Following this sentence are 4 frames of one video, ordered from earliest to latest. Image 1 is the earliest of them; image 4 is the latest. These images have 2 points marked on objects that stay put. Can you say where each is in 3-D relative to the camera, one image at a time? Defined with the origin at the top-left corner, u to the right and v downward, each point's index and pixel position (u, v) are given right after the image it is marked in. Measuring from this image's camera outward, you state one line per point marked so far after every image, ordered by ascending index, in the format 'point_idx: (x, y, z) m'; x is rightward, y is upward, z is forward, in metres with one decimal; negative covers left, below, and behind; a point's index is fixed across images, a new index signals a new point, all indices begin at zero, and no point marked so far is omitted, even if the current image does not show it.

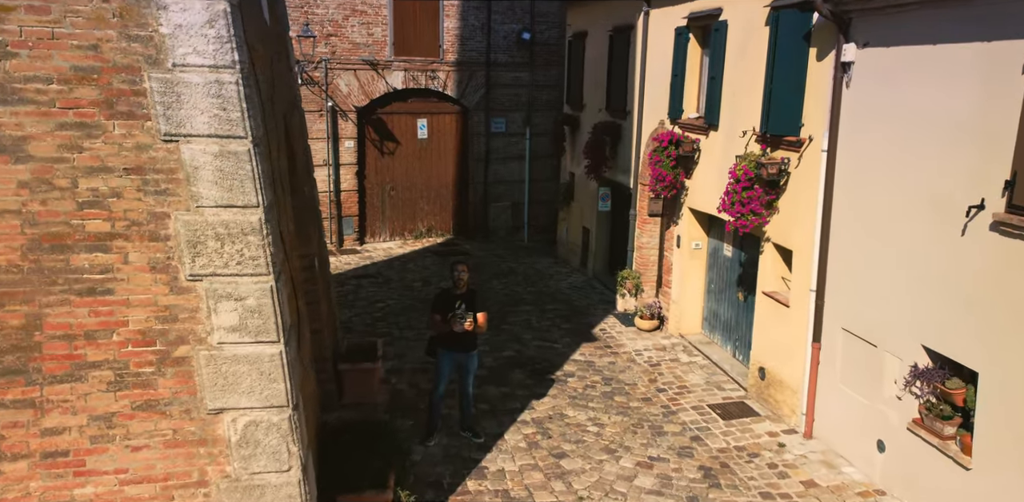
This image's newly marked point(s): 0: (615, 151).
0: (+1.8, +1.8, +14.3) m
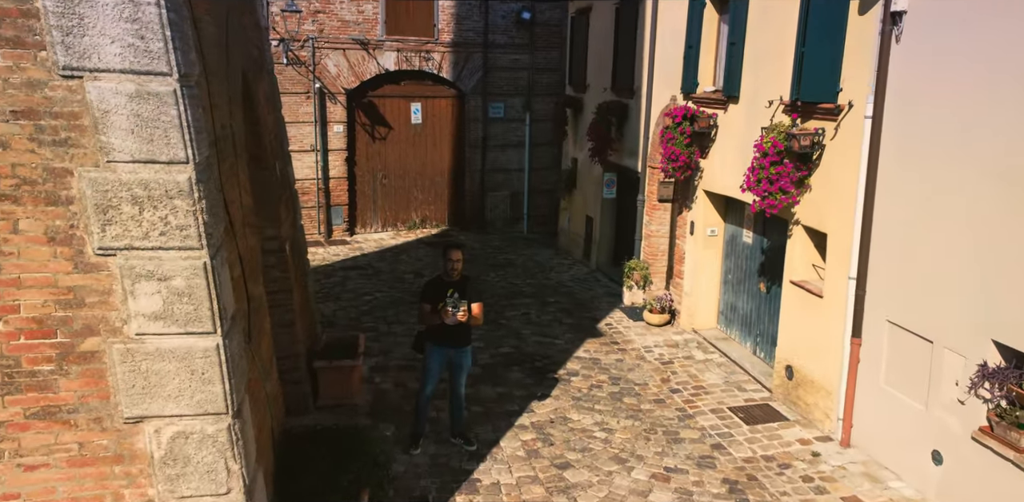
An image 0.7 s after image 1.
0: (+1.8, +2.0, +13.3) m
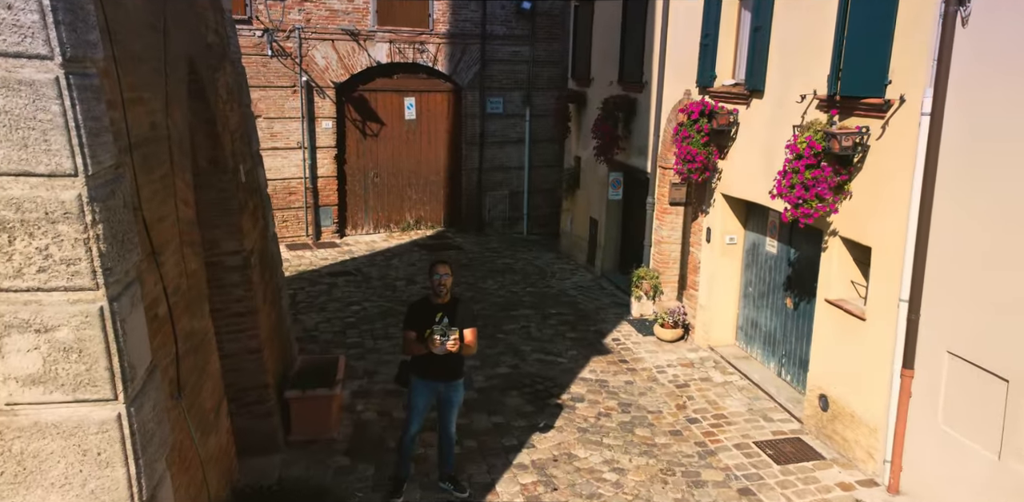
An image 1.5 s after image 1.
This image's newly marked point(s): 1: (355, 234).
0: (+1.8, +1.9, +12.2) m
1: (-3.4, +0.4, +17.1) m
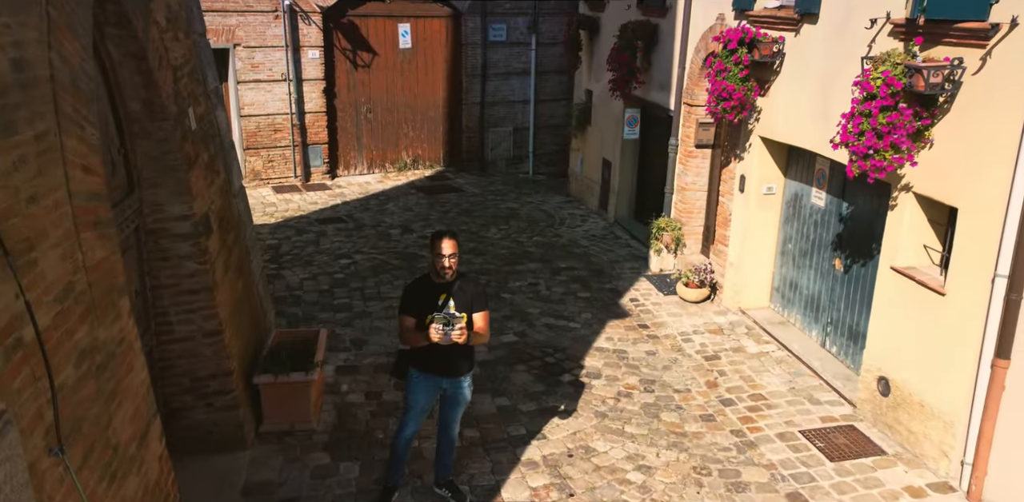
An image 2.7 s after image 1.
0: (+1.9, +2.6, +10.8) m
1: (-3.3, +1.5, +15.8) m
